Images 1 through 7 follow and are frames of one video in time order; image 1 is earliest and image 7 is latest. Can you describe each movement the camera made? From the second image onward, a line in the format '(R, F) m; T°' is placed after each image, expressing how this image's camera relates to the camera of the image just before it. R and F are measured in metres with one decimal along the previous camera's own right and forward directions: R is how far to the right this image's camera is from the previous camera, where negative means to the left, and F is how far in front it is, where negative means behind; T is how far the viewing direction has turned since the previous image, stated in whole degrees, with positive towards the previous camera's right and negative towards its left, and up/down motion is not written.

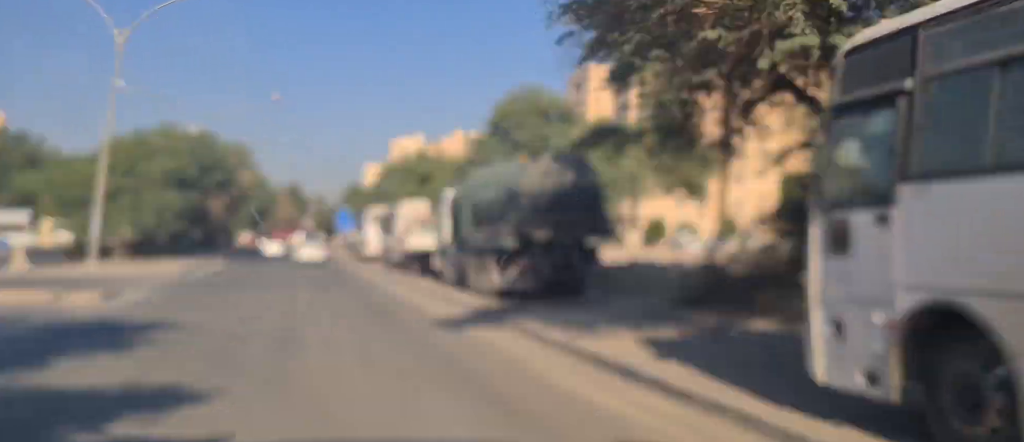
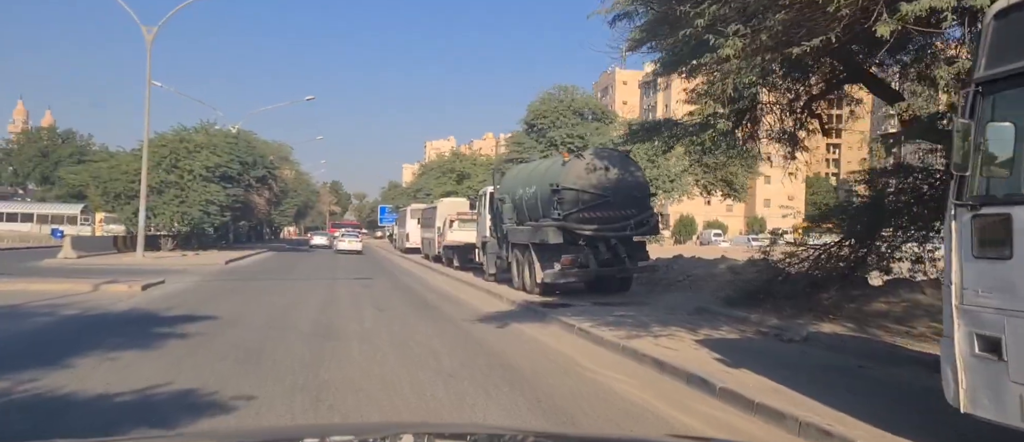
(-0.2, +0.6) m; -3°
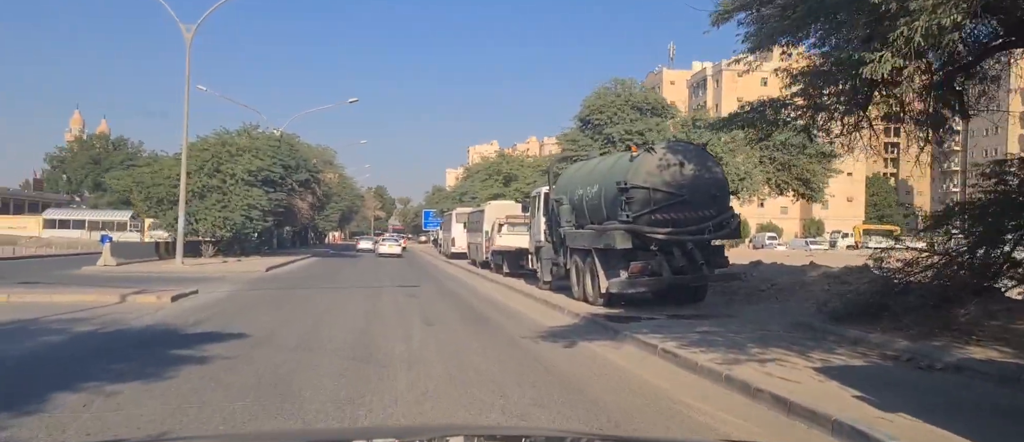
(-0.4, +1.8) m; -3°
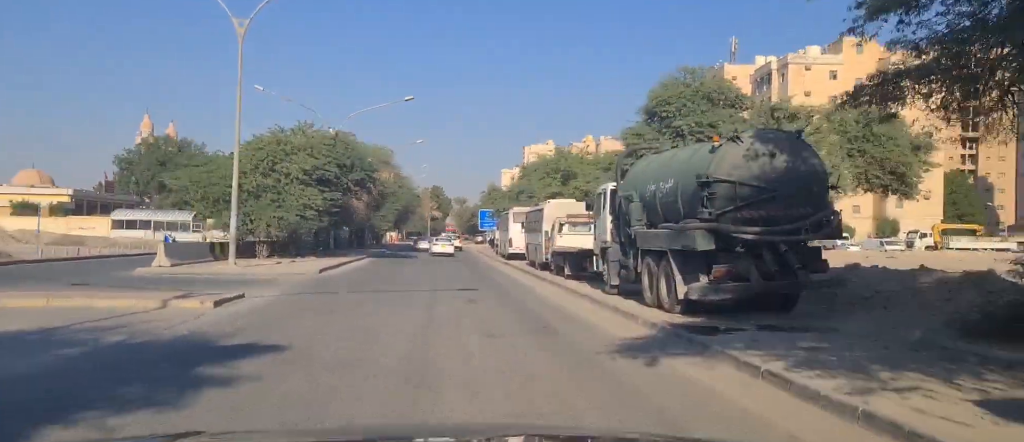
(-0.2, +1.5) m; -4°
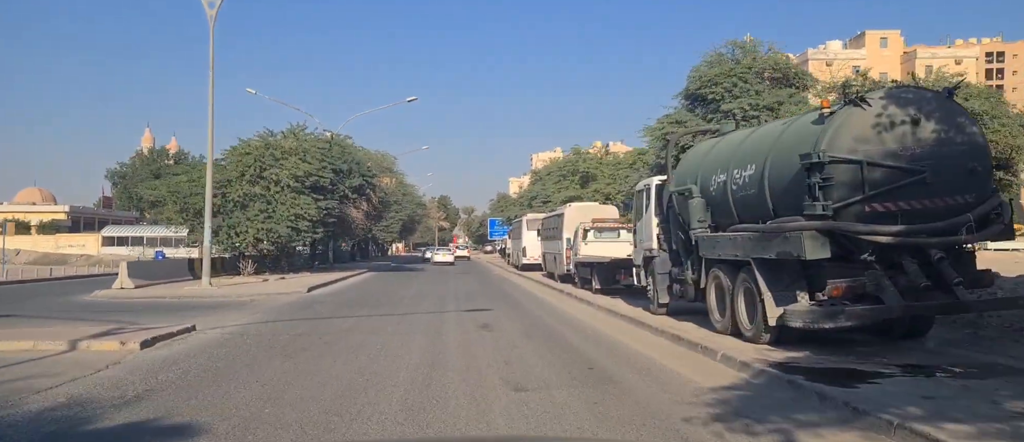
(-0.3, +4.0) m; -1°
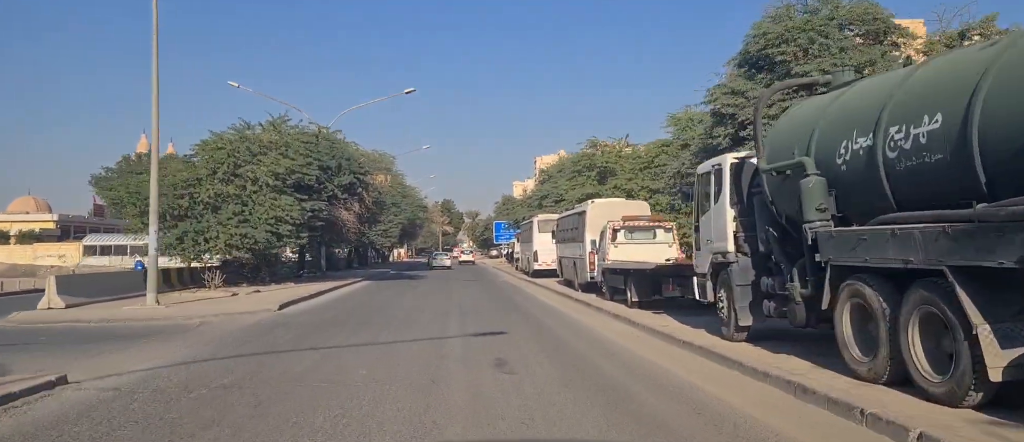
(-0.3, +4.6) m; 0°
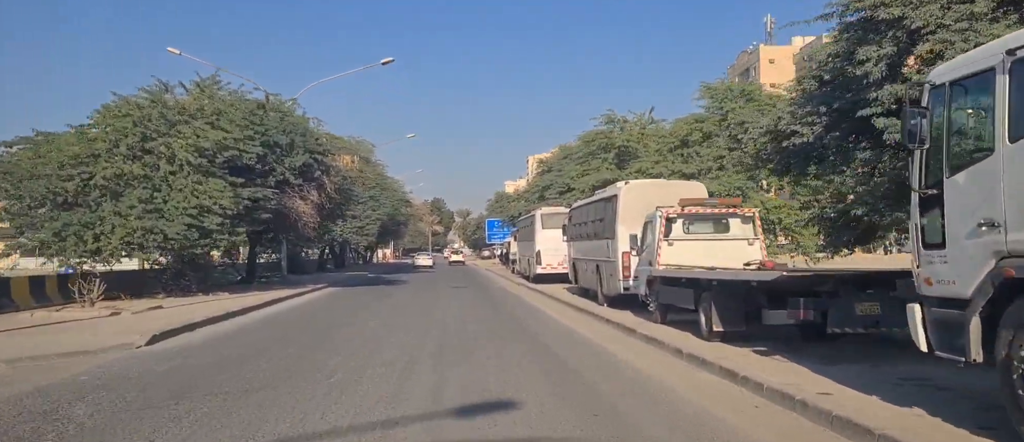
(-0.3, +7.6) m; +1°
